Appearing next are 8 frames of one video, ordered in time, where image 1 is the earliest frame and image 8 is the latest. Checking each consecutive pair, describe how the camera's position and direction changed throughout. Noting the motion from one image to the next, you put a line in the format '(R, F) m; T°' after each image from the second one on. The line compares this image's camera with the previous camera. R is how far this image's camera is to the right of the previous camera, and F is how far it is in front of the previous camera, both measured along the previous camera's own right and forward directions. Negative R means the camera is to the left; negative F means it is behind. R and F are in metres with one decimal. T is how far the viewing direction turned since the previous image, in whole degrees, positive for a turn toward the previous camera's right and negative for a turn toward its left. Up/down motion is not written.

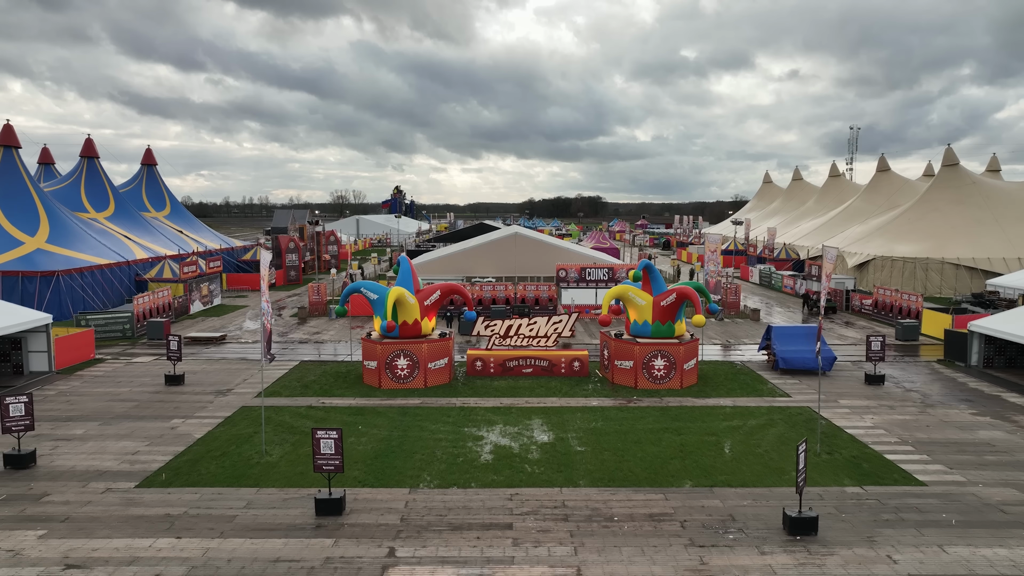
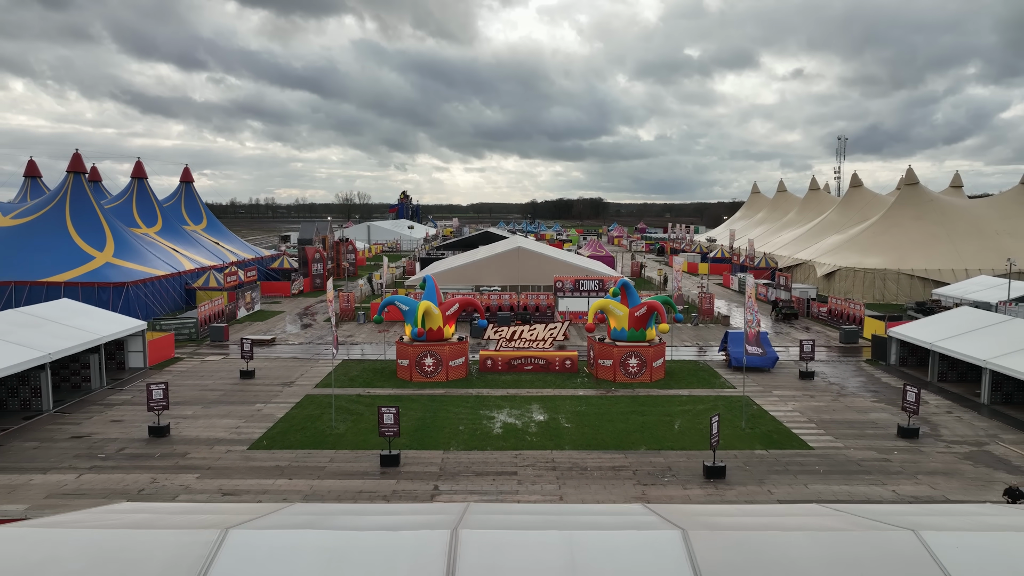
(-0.1, -4.1) m; 0°
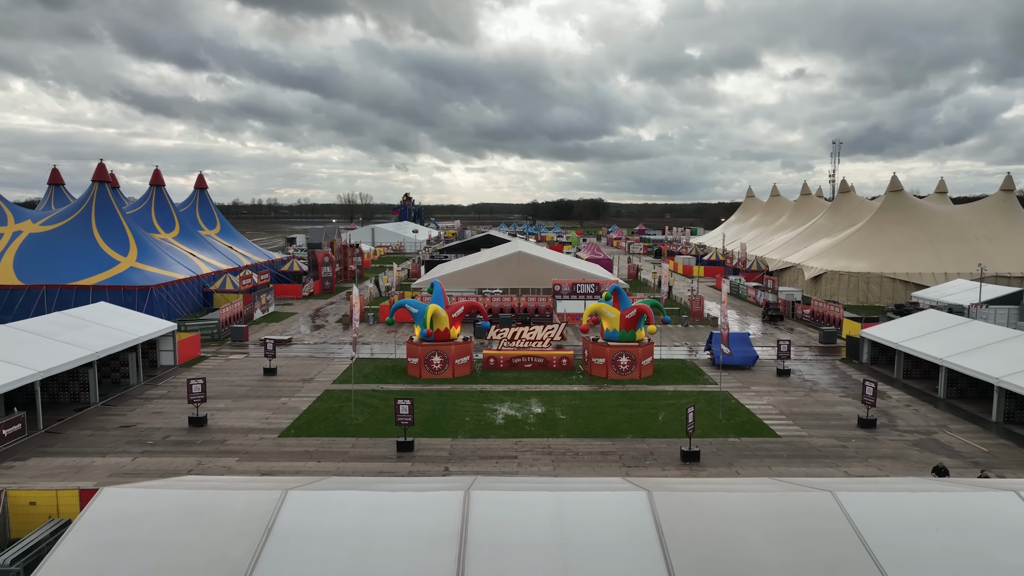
(0.0, -1.8) m; 0°
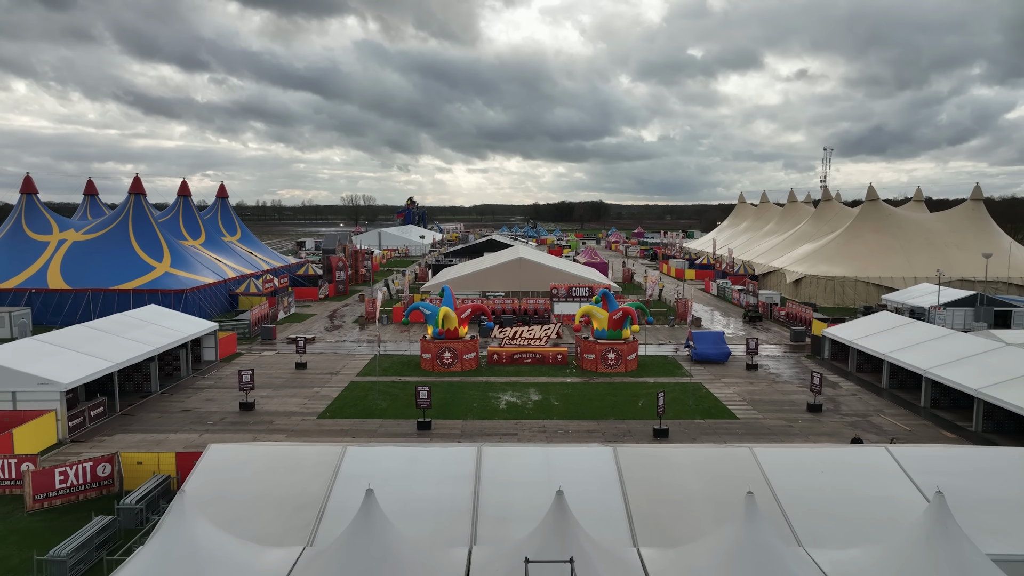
(0.0, -3.0) m; 0°
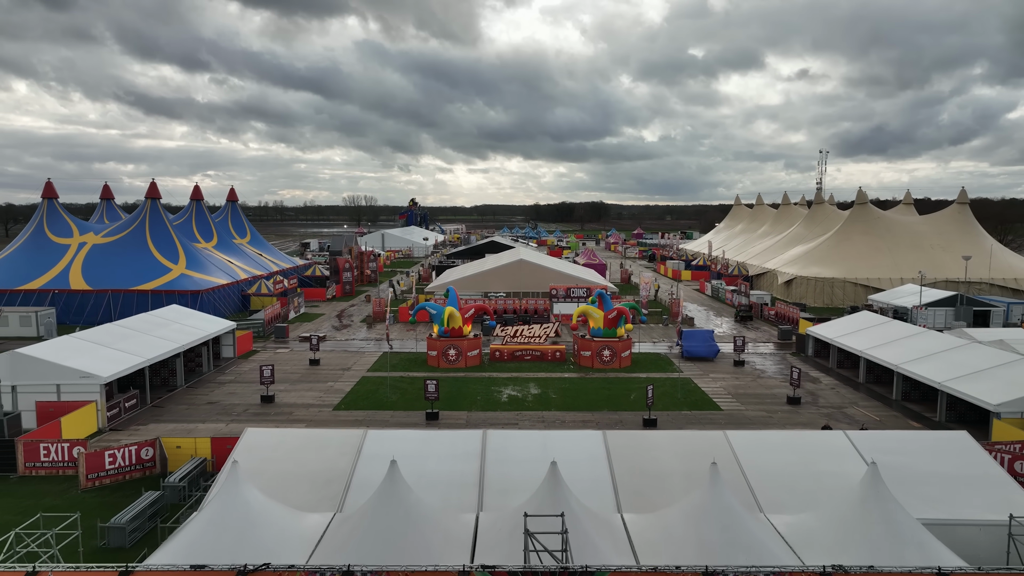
(0.0, -1.6) m; 0°
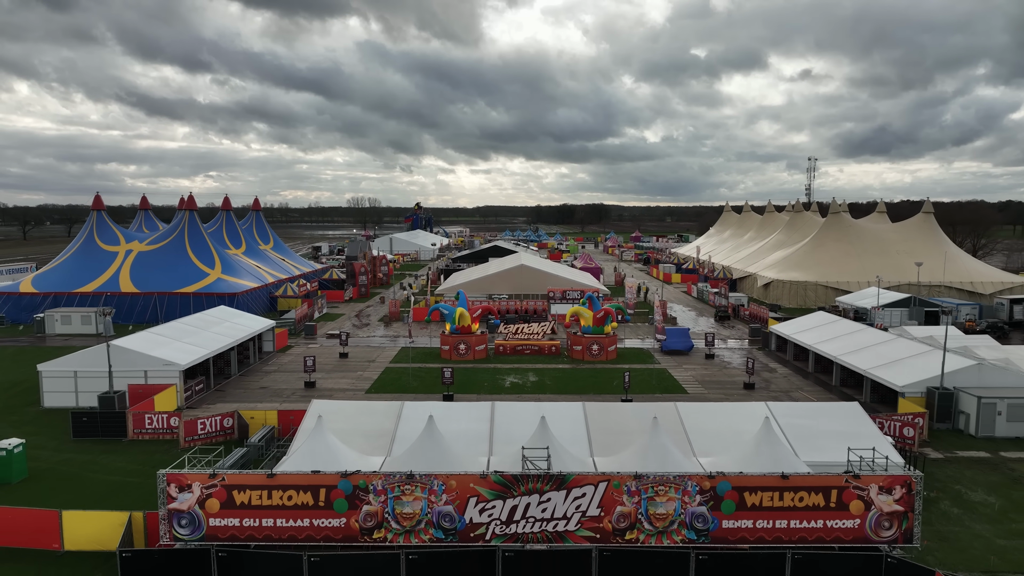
(0.0, -4.2) m; 0°
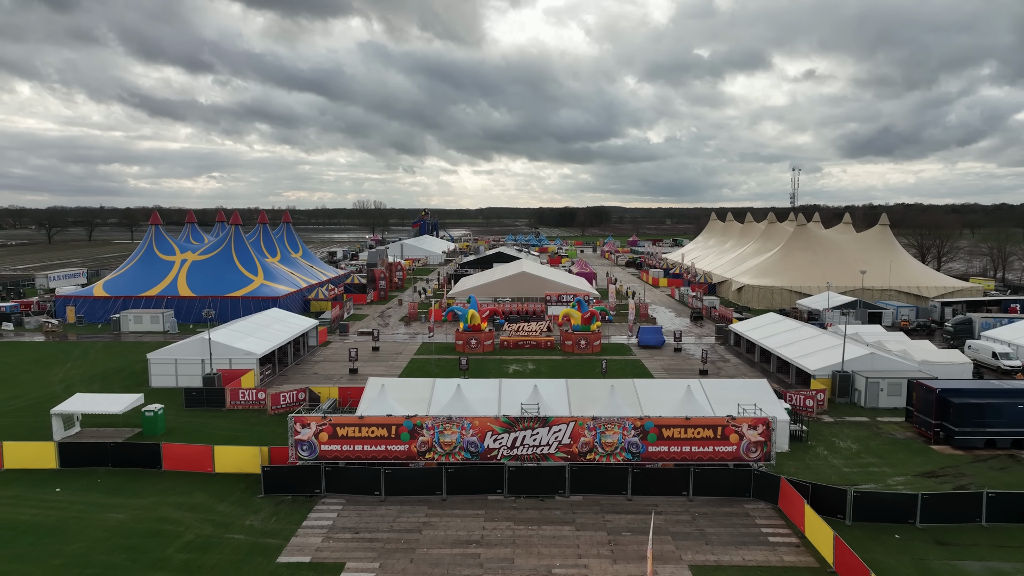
(0.0, -6.5) m; 0°
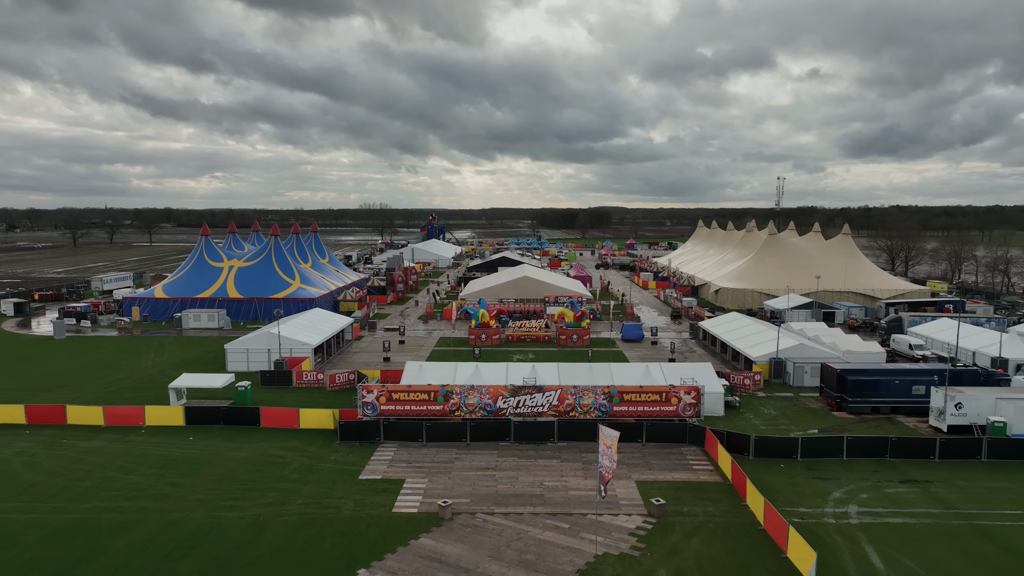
(-0.1, -7.2) m; 0°
